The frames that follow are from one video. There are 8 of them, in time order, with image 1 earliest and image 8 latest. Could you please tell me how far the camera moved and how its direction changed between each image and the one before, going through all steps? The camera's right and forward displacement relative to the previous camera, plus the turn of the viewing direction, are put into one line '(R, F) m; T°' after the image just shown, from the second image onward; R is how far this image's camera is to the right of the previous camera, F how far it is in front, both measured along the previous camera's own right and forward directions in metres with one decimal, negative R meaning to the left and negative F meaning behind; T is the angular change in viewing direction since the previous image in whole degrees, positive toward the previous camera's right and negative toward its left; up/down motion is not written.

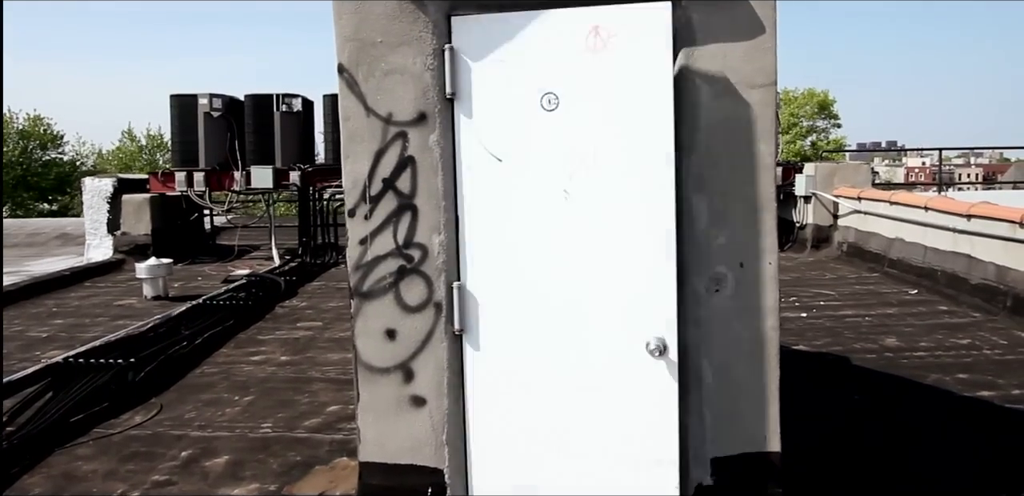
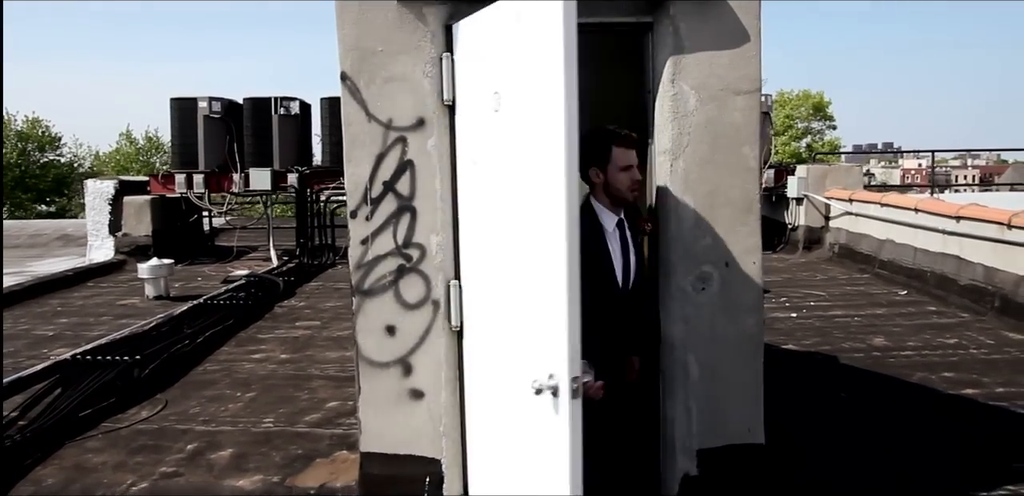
(0.0, -0.1) m; 0°
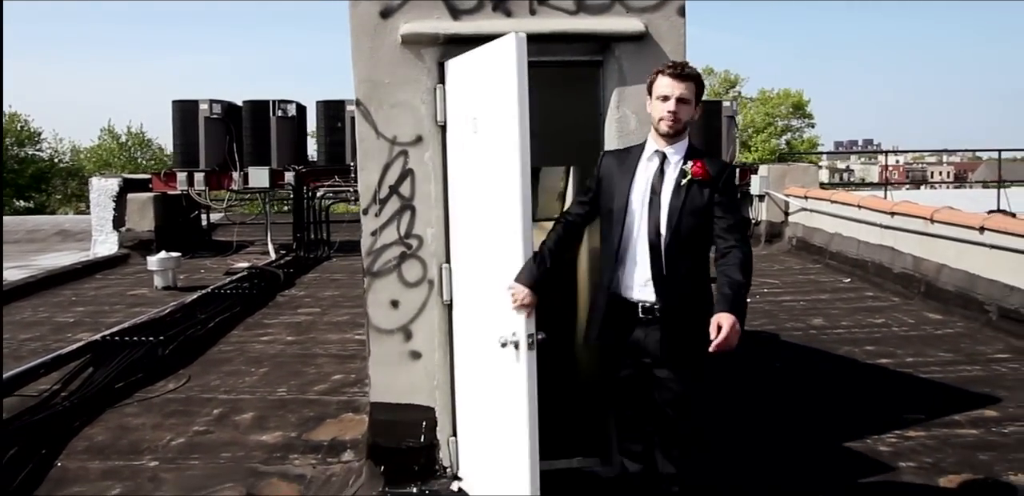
(0.0, -0.8) m; +1°
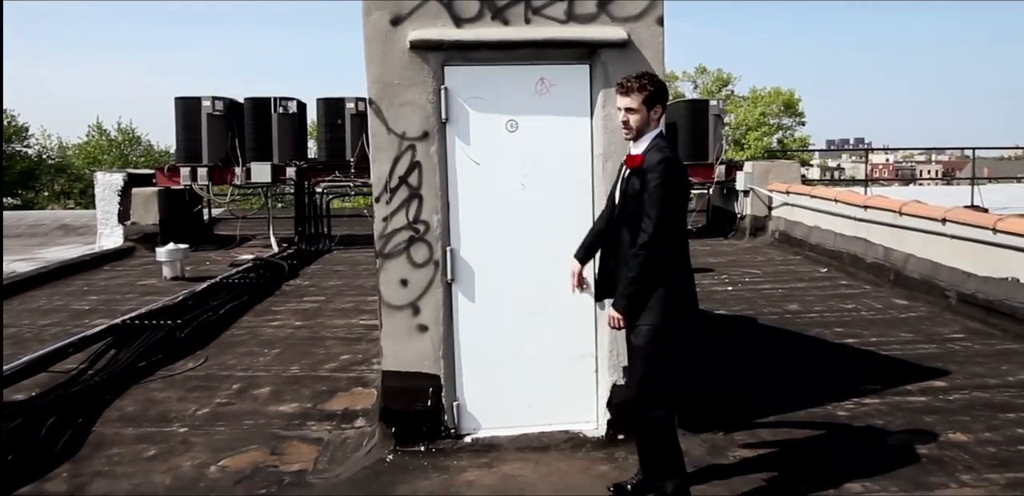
(0.0, -0.5) m; +1°
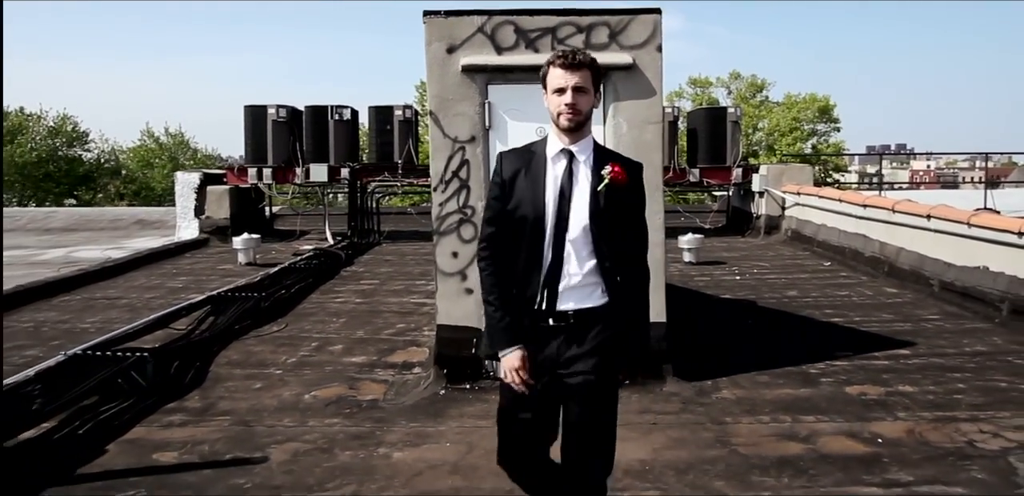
(0.0, -1.2) m; -3°
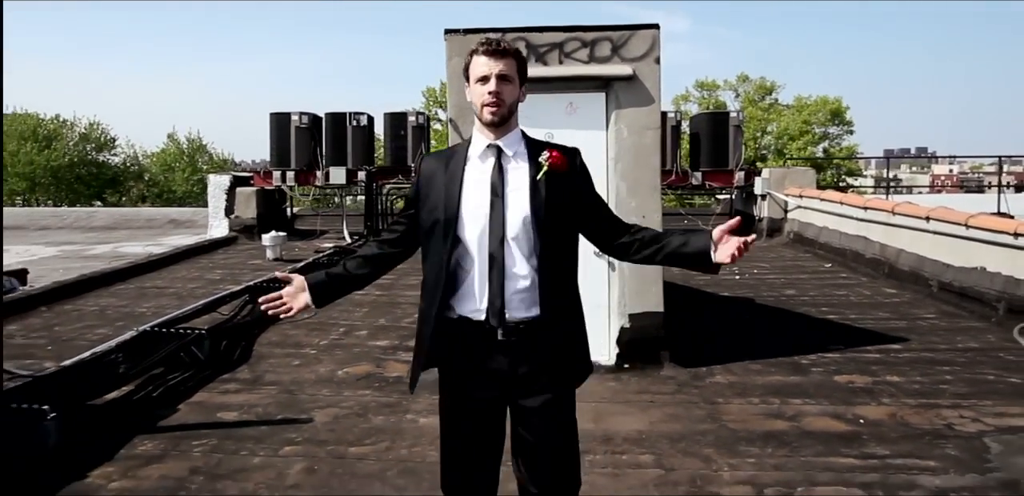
(0.0, -0.6) m; -1°
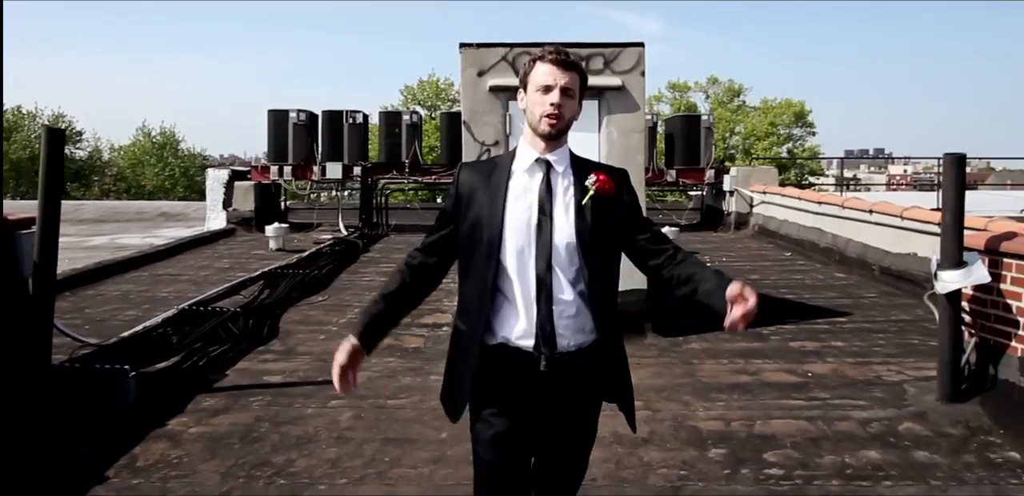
(-0.4, -0.9) m; +3°
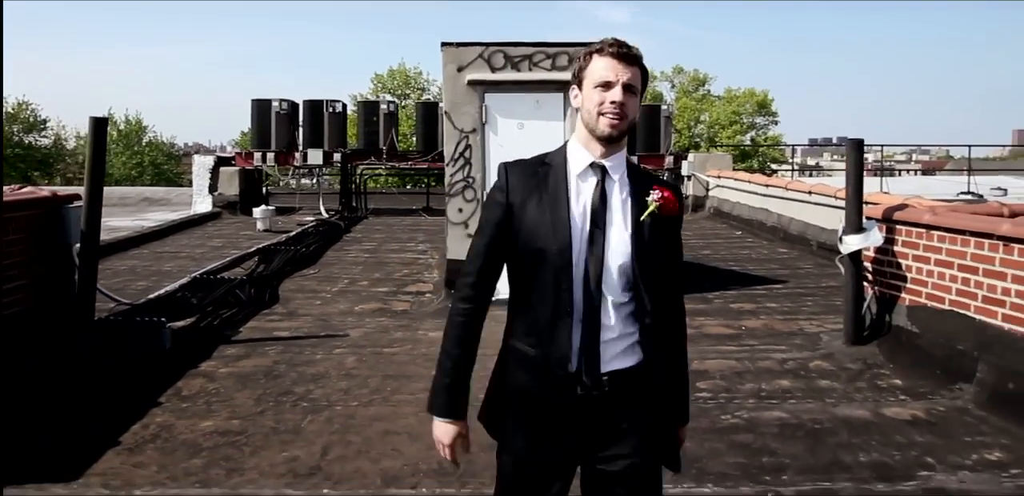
(-0.1, -1.0) m; +3°
